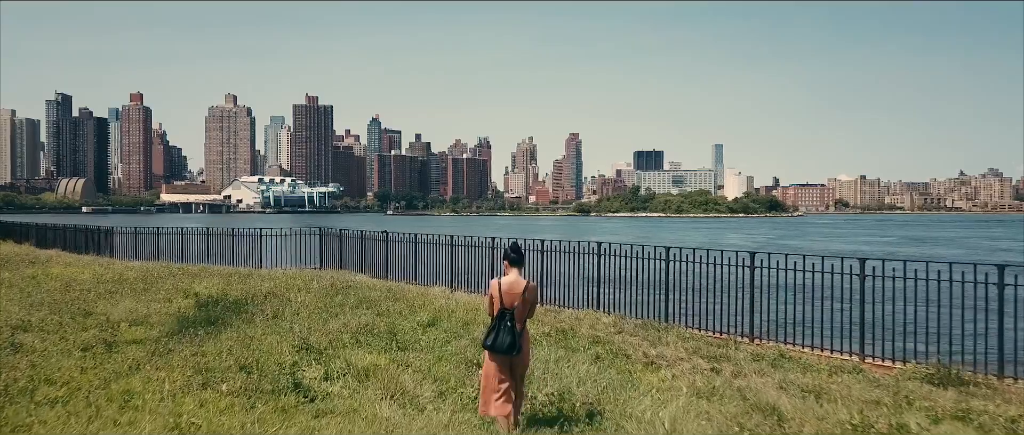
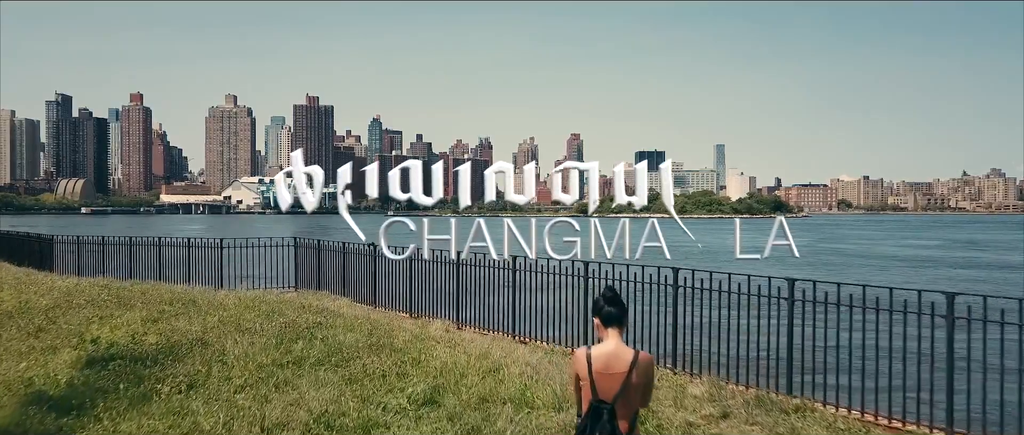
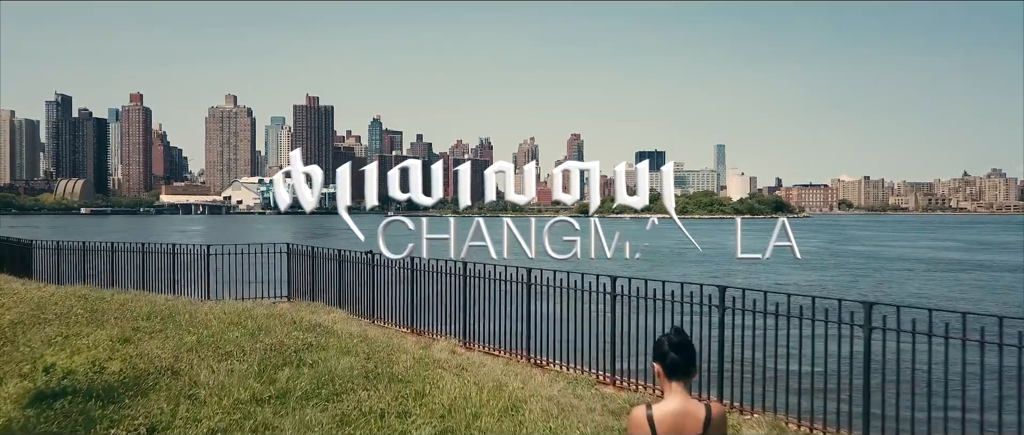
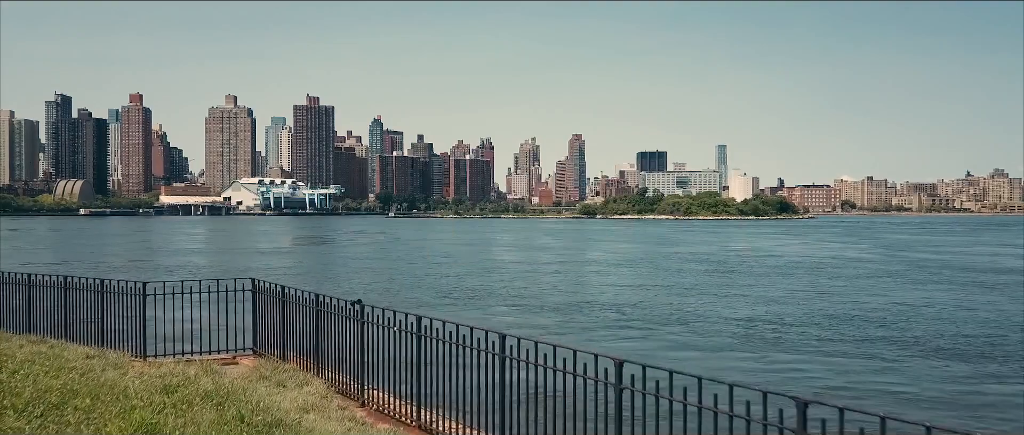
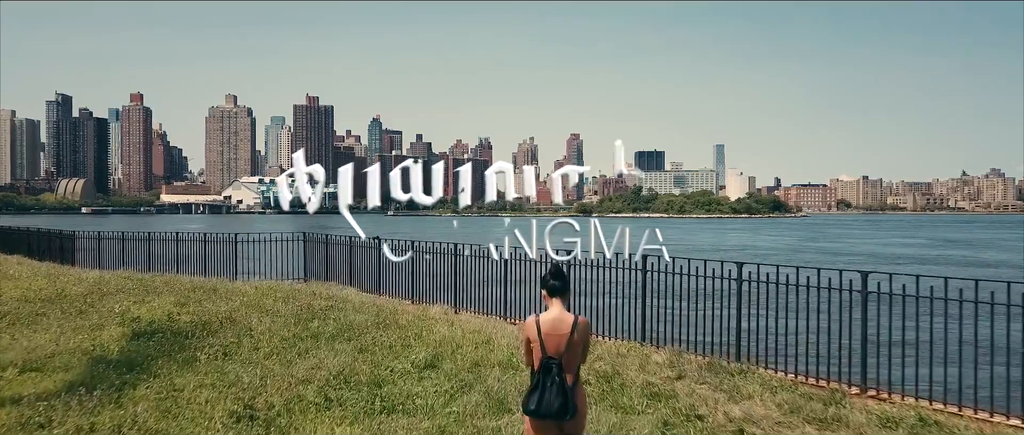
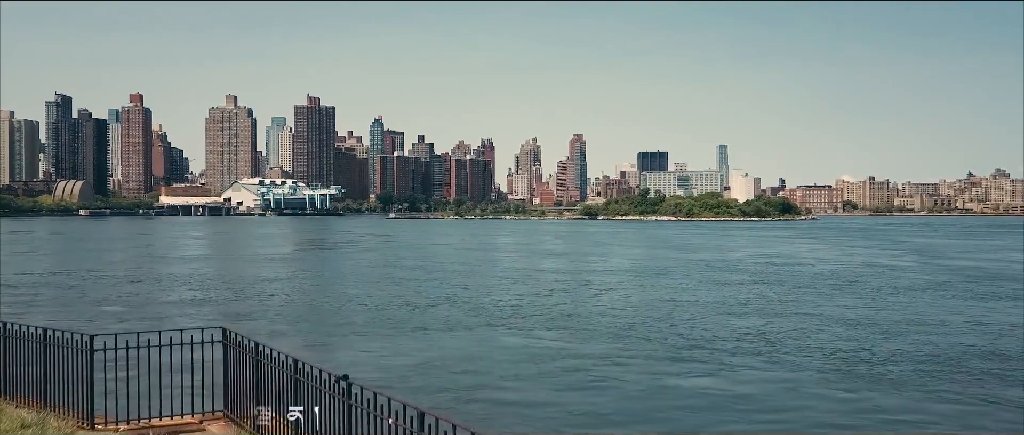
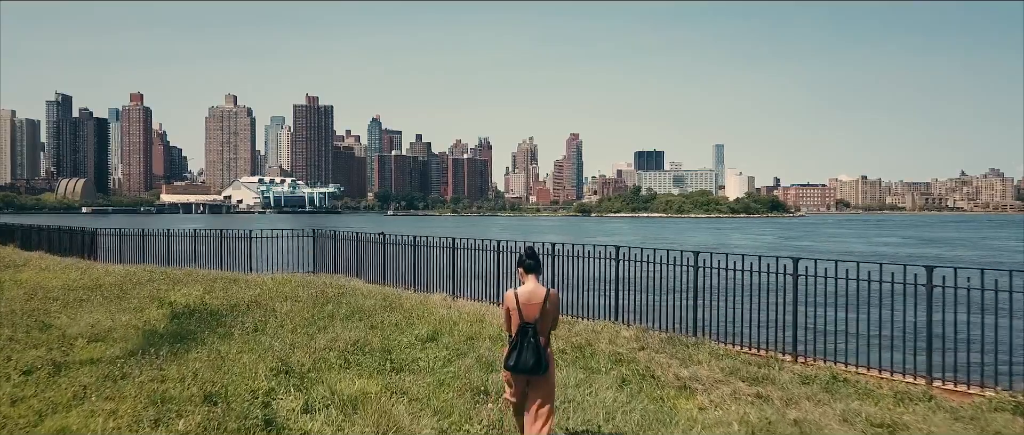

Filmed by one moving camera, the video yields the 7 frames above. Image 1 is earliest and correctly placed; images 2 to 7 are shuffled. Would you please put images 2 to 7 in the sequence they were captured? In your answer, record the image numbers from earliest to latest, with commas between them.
7, 5, 2, 3, 4, 6
